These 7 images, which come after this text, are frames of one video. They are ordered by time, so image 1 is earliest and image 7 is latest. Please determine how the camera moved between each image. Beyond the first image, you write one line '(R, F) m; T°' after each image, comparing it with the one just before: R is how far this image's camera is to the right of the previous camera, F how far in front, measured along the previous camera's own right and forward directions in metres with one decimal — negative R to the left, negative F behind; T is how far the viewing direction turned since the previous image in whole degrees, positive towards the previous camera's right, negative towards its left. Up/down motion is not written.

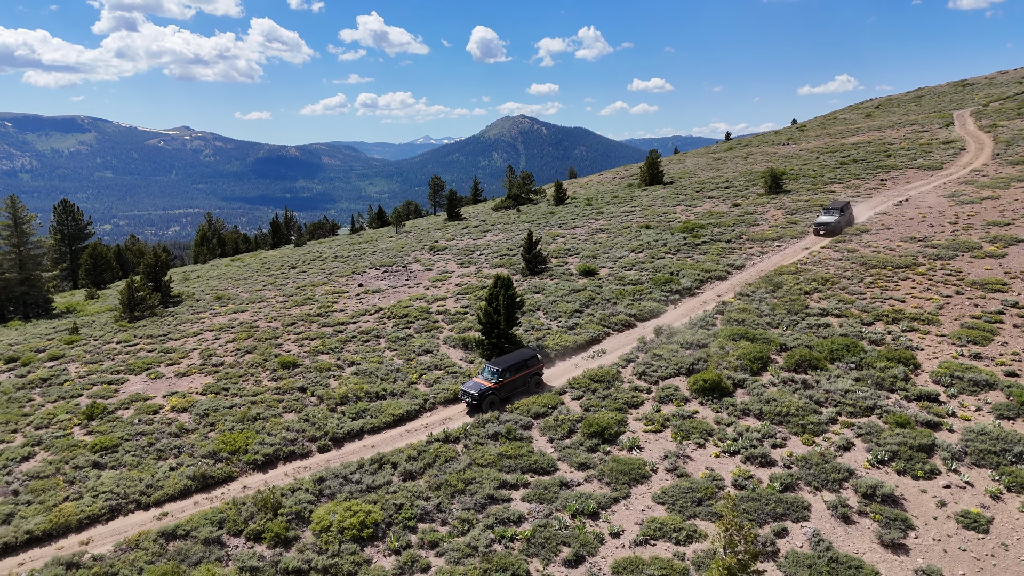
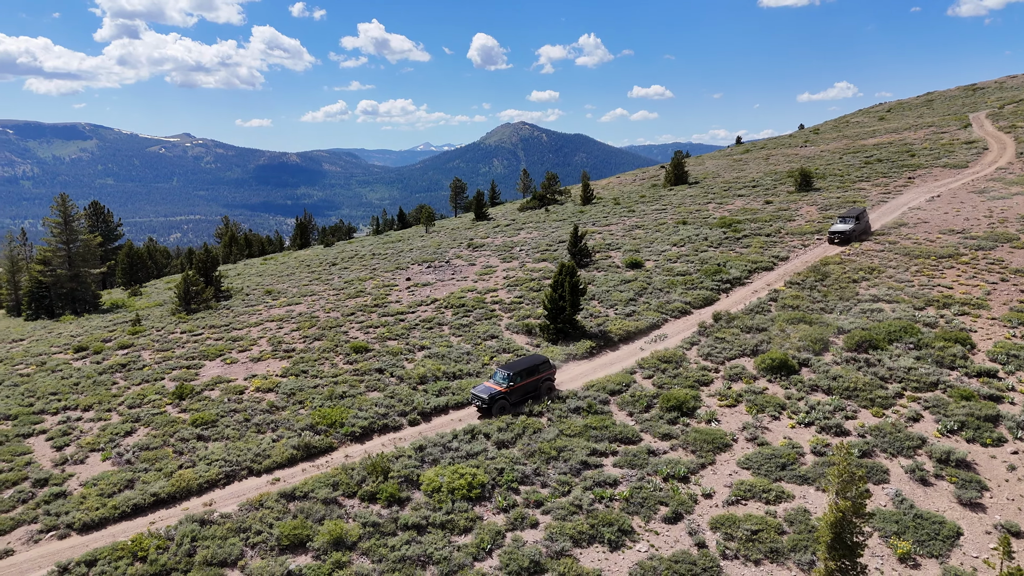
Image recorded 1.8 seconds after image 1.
(-2.1, -1.1) m; 0°
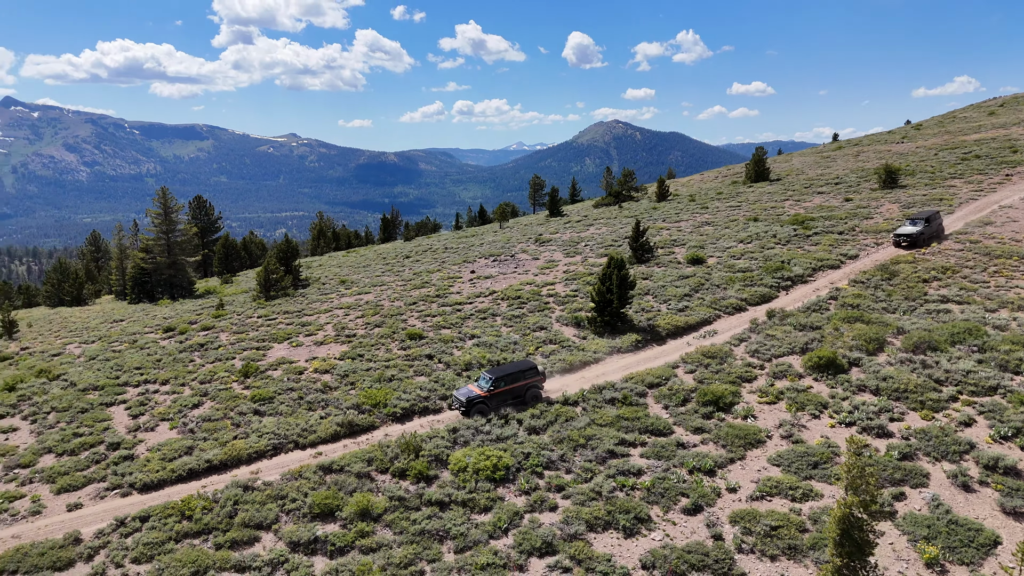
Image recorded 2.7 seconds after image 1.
(+1.4, -0.3) m; -7°
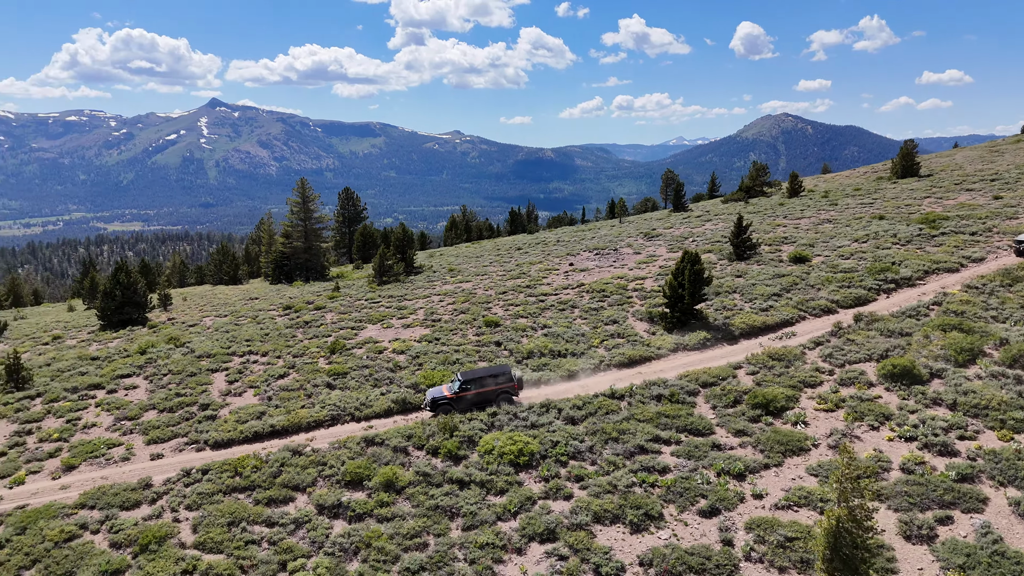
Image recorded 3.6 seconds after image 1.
(+2.8, +0.1) m; -12°
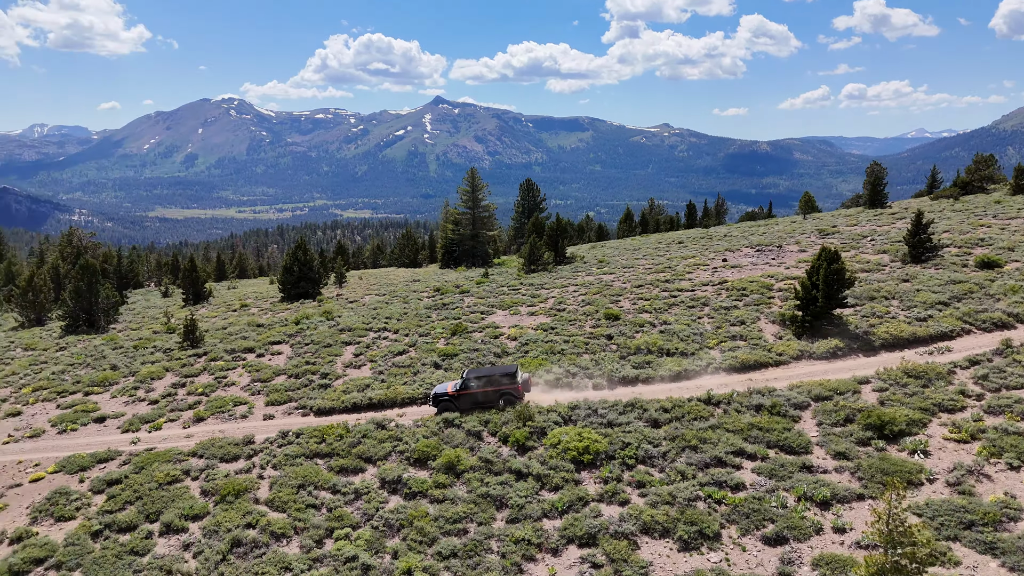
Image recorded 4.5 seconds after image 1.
(+2.7, +1.0) m; -15°
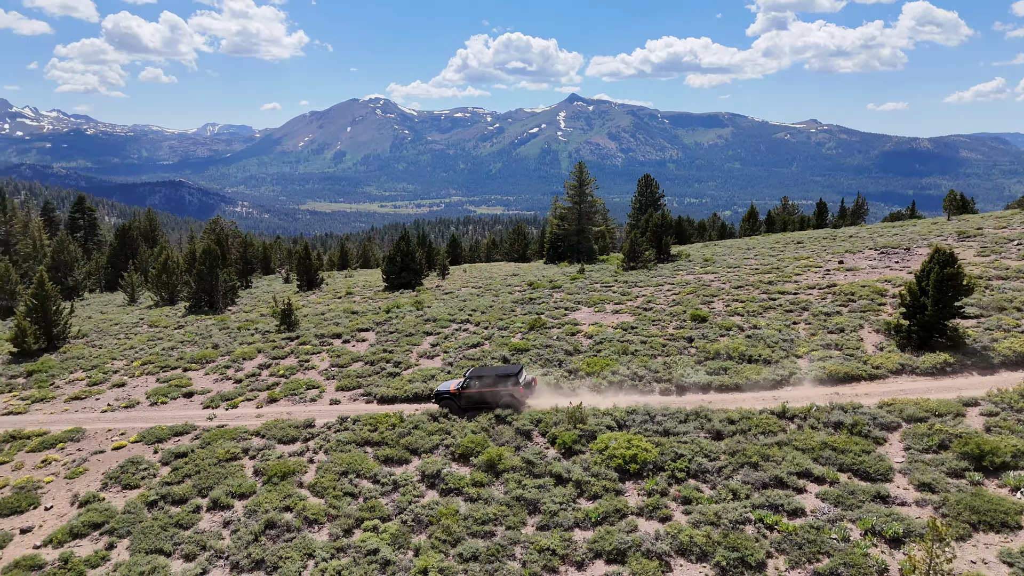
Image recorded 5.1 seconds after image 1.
(+1.7, +0.9) m; -10°
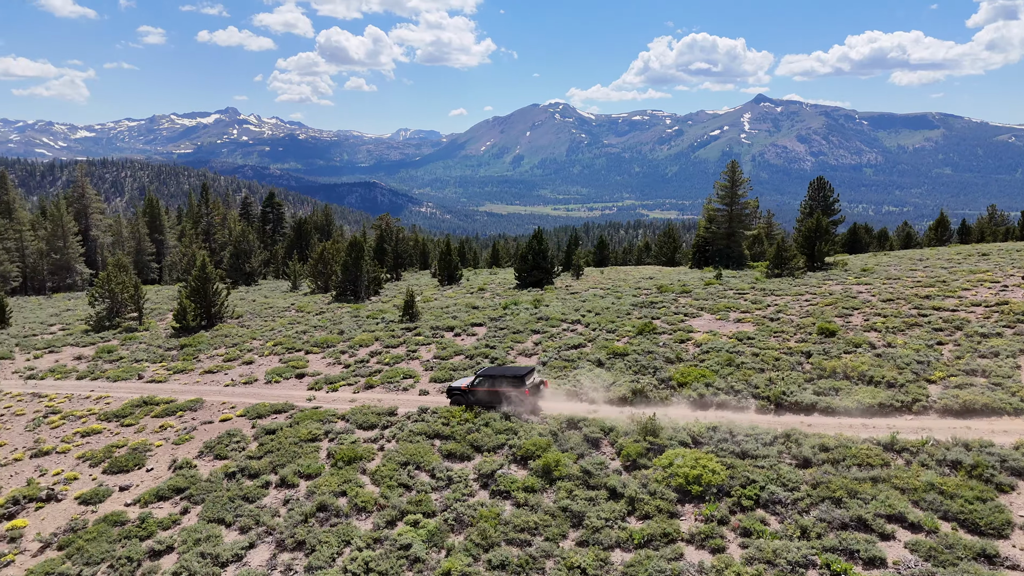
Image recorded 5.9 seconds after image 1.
(+2.1, +1.0) m; -13°
